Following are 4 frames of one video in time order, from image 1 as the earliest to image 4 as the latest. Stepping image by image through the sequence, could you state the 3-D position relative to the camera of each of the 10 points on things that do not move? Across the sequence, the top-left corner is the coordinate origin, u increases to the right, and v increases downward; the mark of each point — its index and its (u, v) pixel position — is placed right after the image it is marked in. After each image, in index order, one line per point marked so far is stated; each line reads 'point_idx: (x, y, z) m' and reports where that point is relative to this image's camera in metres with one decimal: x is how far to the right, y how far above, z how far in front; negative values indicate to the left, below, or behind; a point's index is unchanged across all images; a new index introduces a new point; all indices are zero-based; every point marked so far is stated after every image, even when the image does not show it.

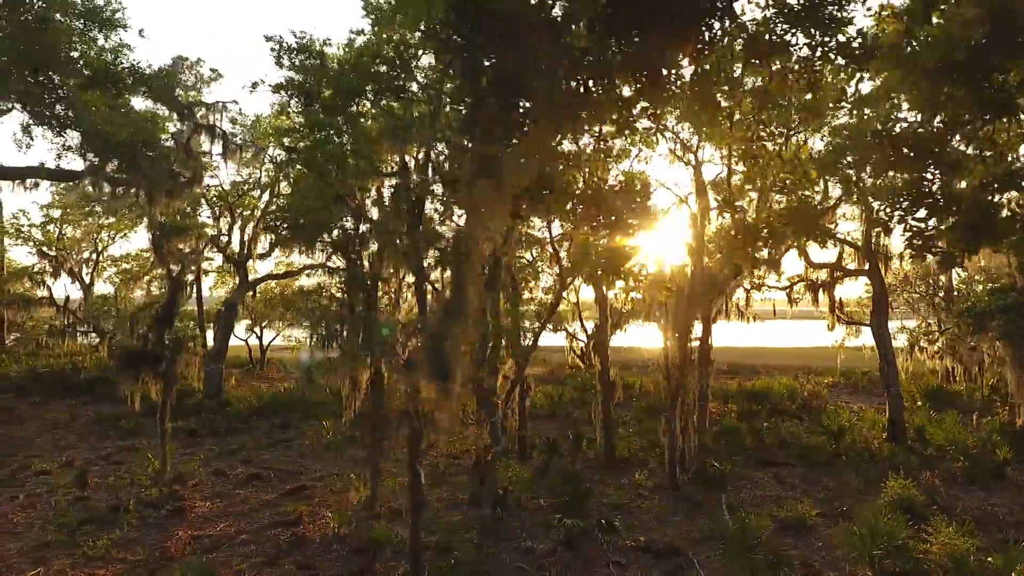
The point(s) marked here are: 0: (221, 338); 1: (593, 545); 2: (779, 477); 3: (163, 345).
0: (-10.5, -1.8, +19.6) m
1: (+1.2, -3.9, +8.3) m
2: (+5.7, -4.0, +11.6) m
3: (-7.2, -1.2, +11.2) m
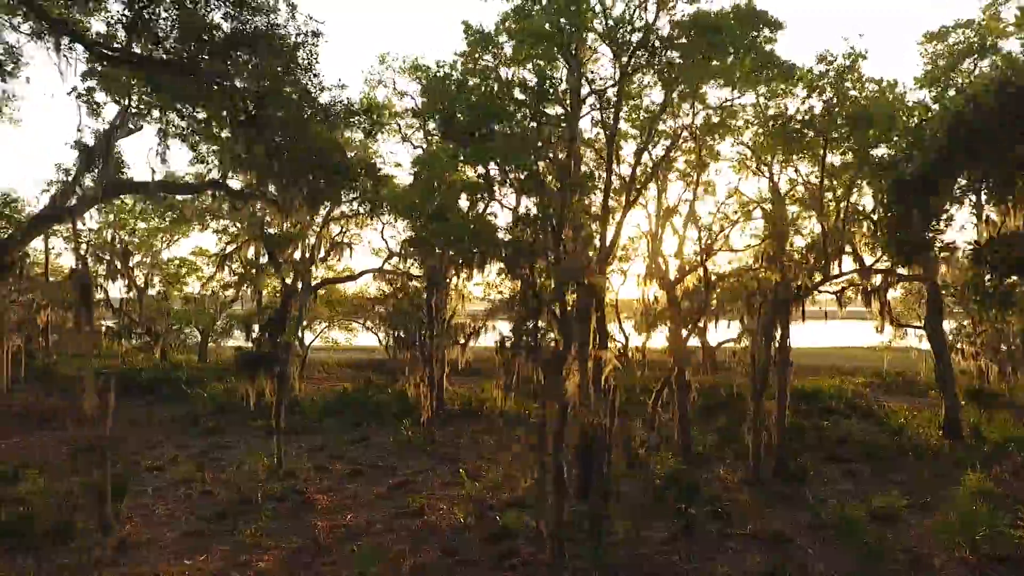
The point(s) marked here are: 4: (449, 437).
0: (-8.5, -1.9, +20.3) m
1: (+3.3, -4.0, +9.0) m
2: (+7.7, -4.2, +12.4) m
3: (-5.2, -1.3, +11.9) m
4: (-1.8, -4.3, +15.9) m
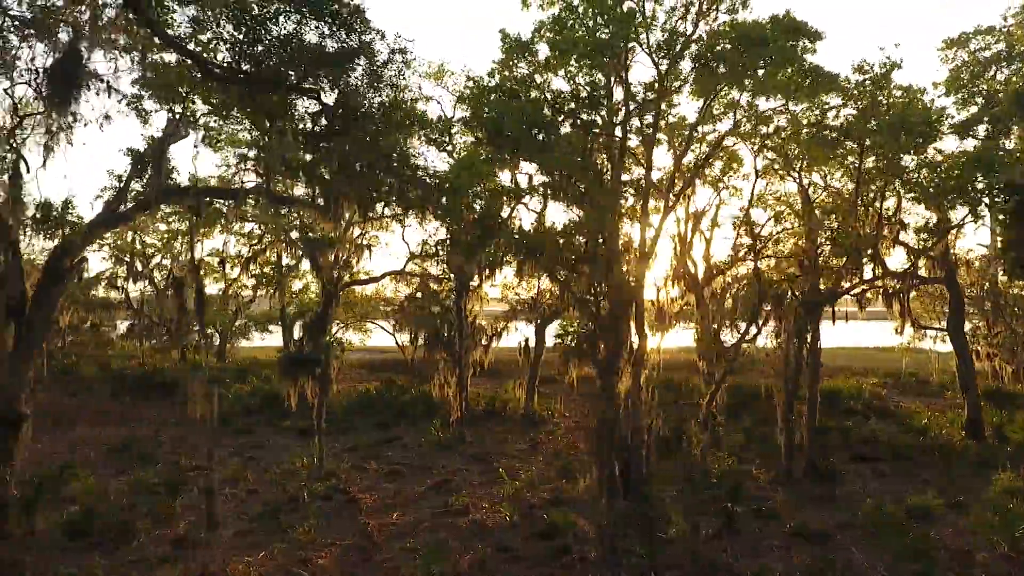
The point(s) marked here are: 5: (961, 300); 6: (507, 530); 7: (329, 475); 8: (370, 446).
0: (-7.6, -2.0, +20.6) m
1: (+4.1, -4.1, +9.3) m
2: (+8.5, -4.2, +12.6) m
3: (-4.3, -1.4, +12.2) m
4: (-1.0, -4.4, +16.1) m
5: (+12.8, -0.4, +15.6) m
6: (-0.1, -4.2, +9.6) m
7: (-4.1, -4.2, +12.3) m
8: (-3.9, -4.4, +15.0) m
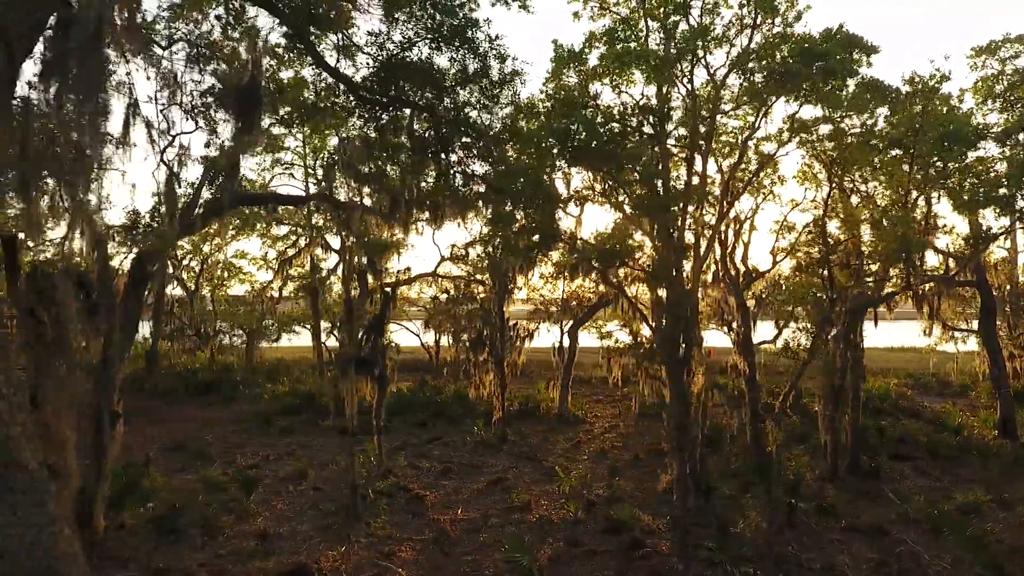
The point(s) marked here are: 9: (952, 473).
0: (-6.4, -2.1, +20.9) m
1: (+5.3, -4.2, +9.6) m
2: (+9.7, -4.3, +13.0) m
3: (-3.1, -1.4, +12.5) m
4: (+0.2, -4.5, +16.5) m
5: (+14.0, -0.4, +15.9) m
6: (+1.1, -4.3, +9.9) m
7: (-2.9, -4.3, +12.6) m
8: (-2.7, -4.5, +15.4) m
9: (+10.3, -4.3, +12.8) m
